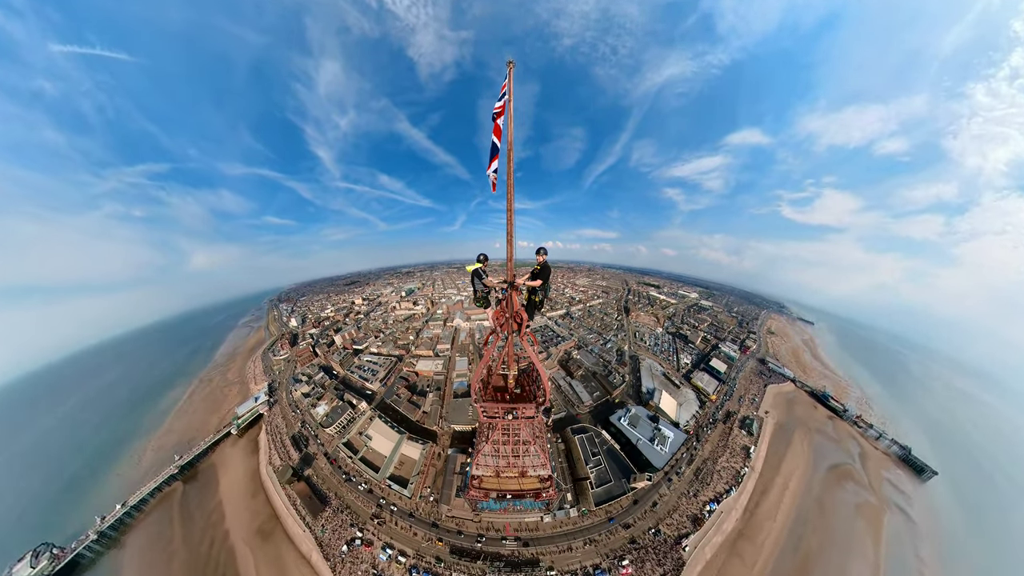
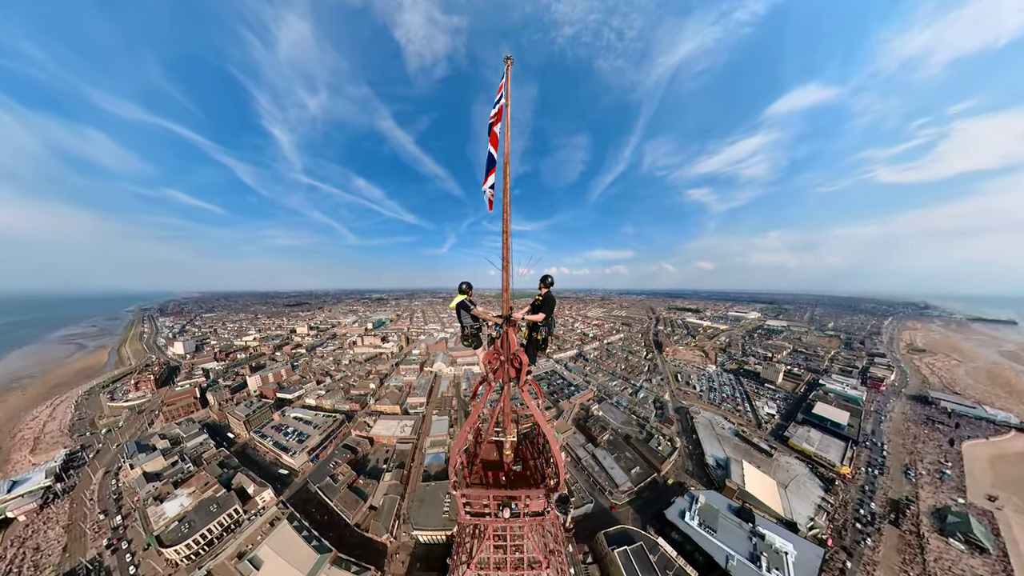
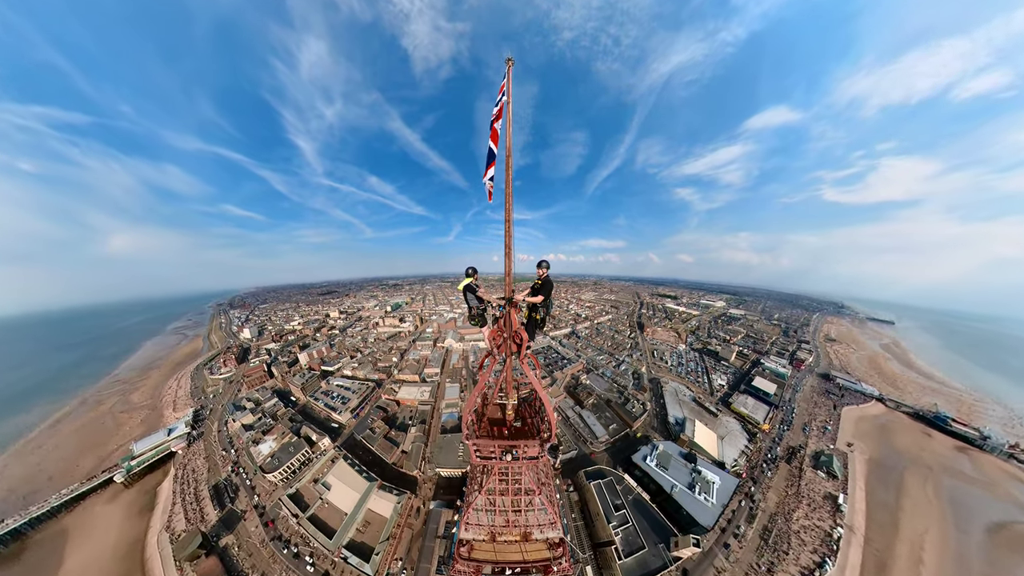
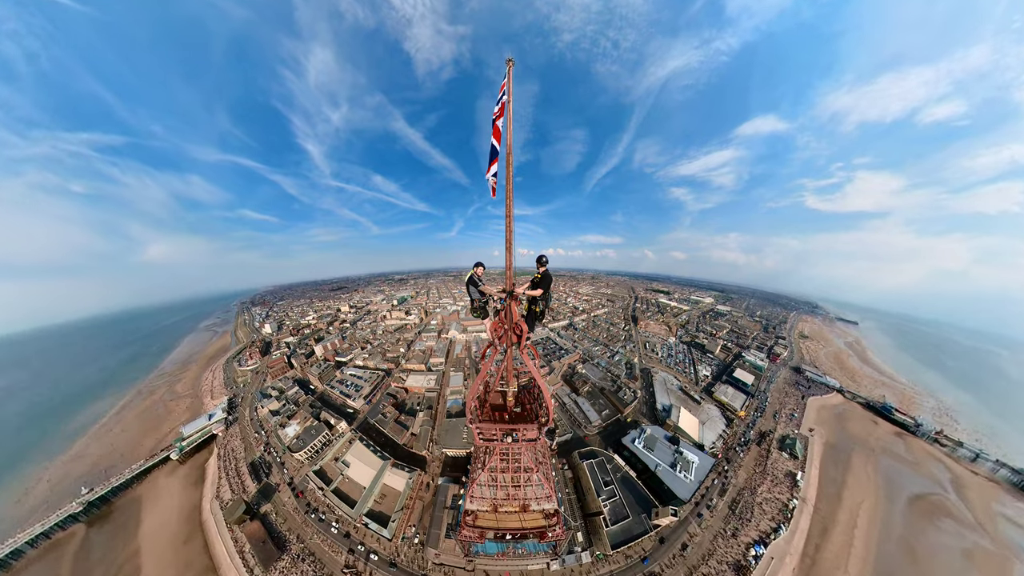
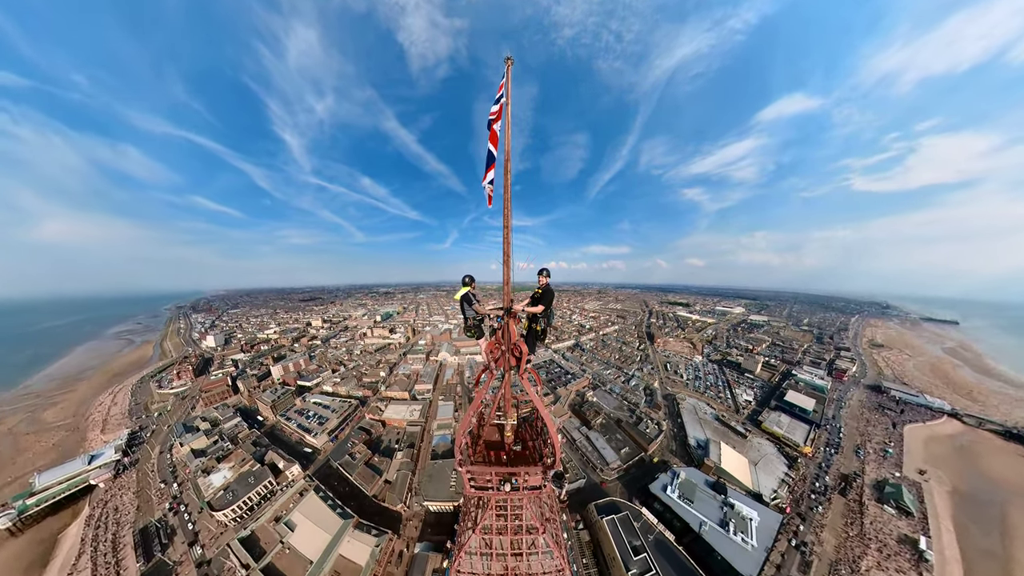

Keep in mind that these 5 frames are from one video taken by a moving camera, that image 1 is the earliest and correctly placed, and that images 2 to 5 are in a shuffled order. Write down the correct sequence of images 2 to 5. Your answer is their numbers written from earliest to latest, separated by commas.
4, 3, 5, 2
